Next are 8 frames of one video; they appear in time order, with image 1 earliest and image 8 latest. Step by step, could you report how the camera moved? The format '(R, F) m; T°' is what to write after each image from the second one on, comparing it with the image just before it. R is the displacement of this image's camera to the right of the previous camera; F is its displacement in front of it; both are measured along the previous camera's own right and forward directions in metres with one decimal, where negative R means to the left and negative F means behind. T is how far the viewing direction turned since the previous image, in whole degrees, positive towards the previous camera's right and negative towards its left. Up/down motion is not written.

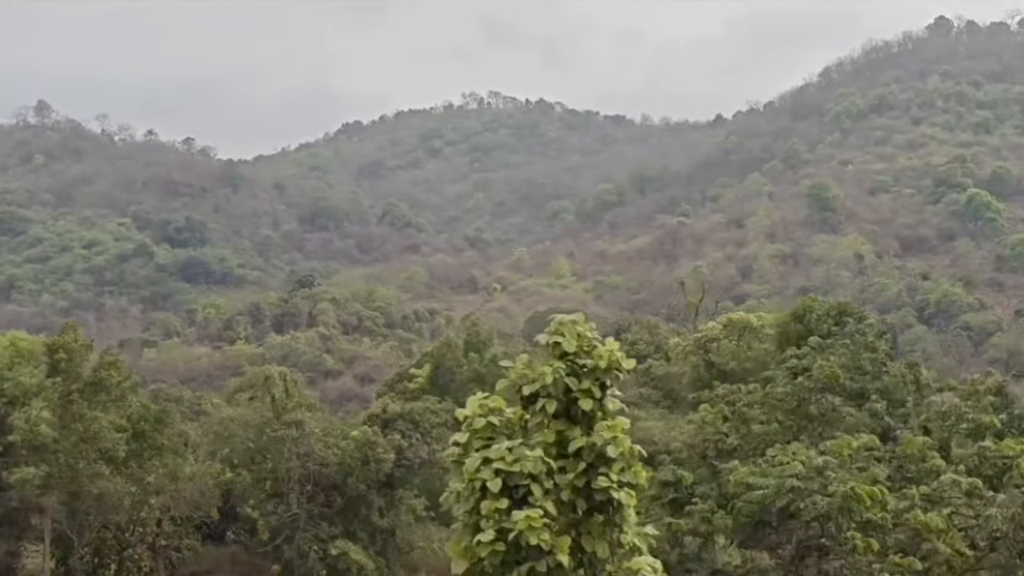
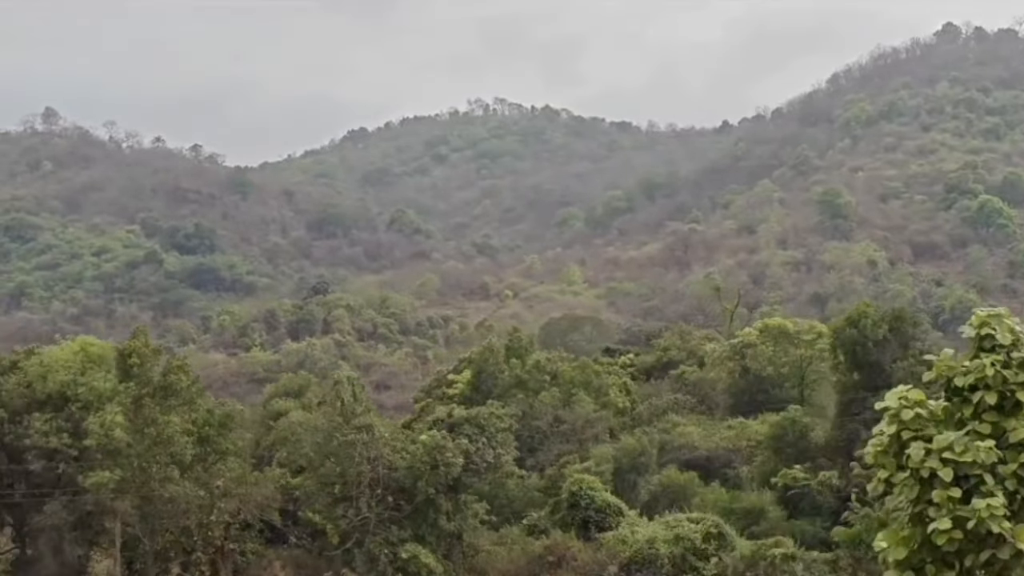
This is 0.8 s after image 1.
(-0.7, -0.1) m; 0°
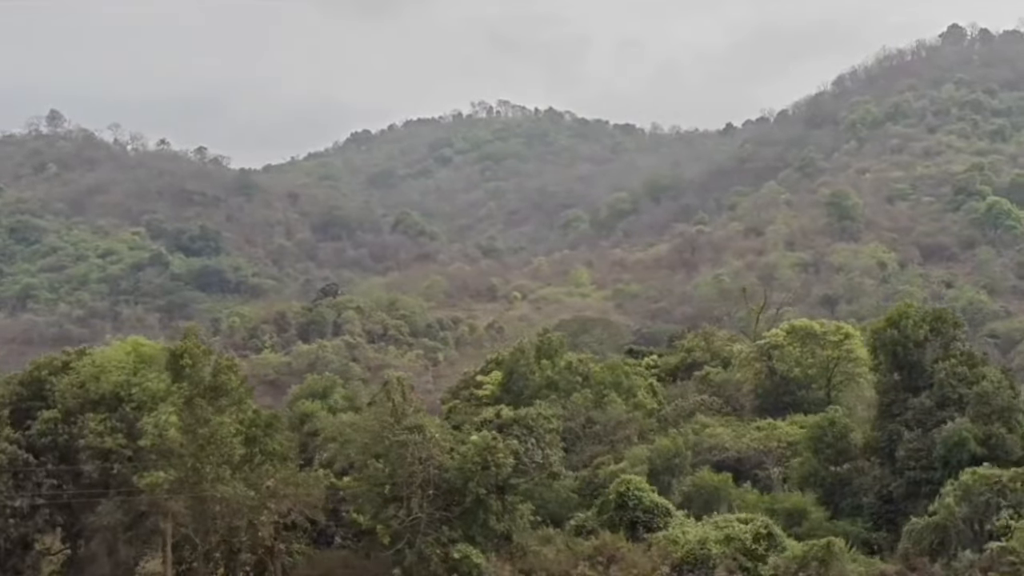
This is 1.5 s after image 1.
(-0.5, 0.0) m; 0°
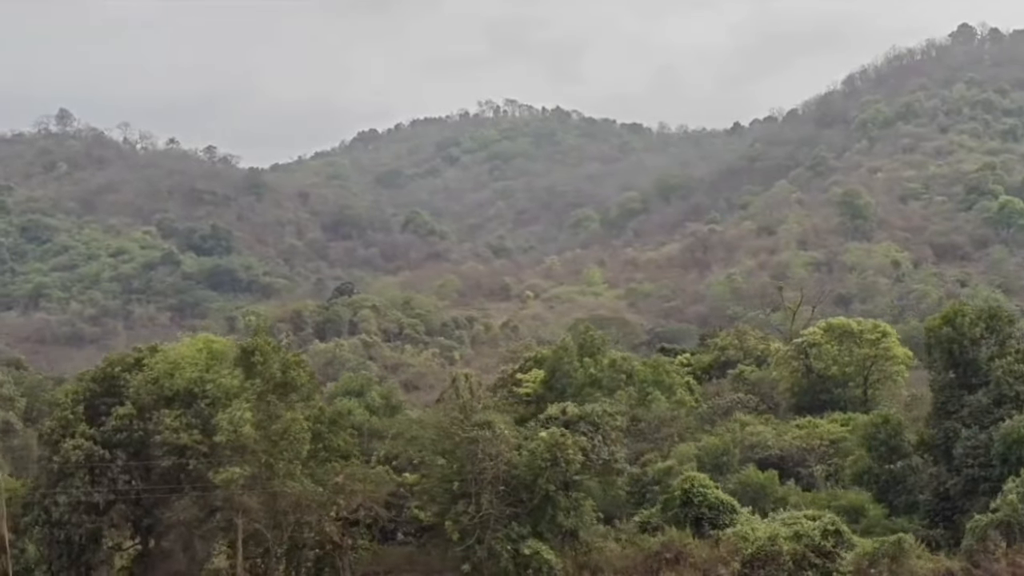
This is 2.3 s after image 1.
(-0.7, 0.0) m; 0°
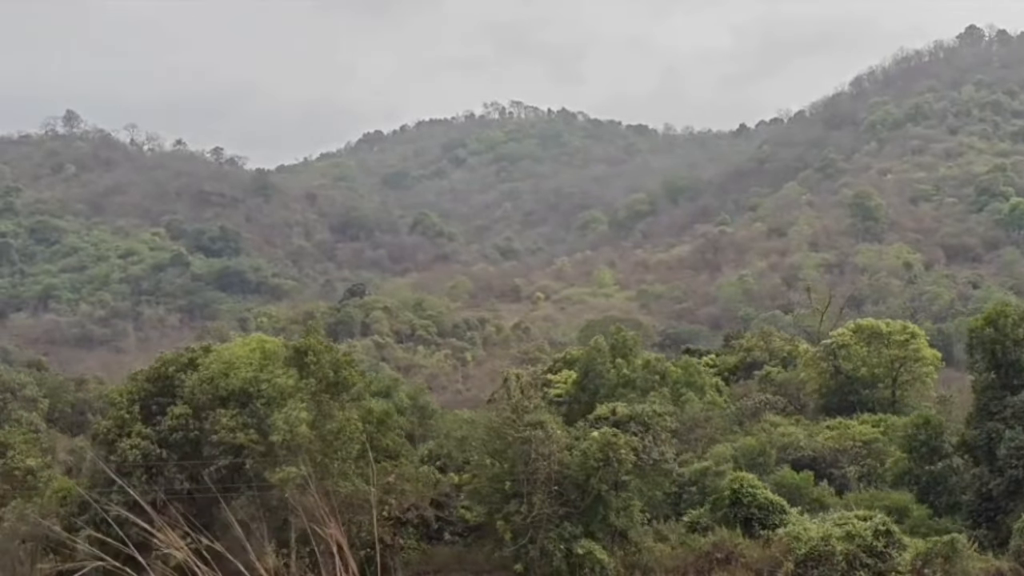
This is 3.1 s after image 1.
(-0.5, 0.0) m; 0°
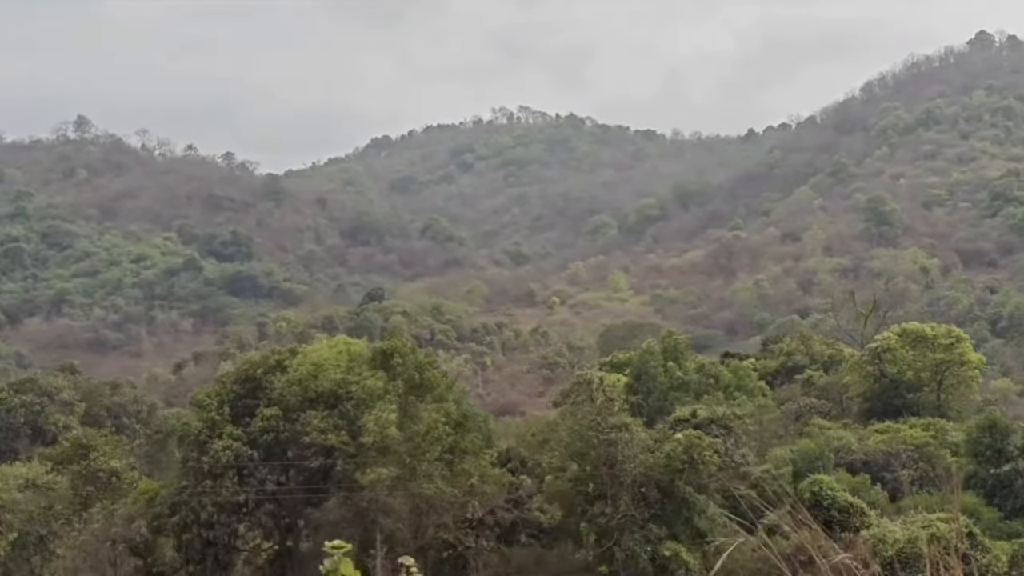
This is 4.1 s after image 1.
(-0.8, 0.0) m; 0°
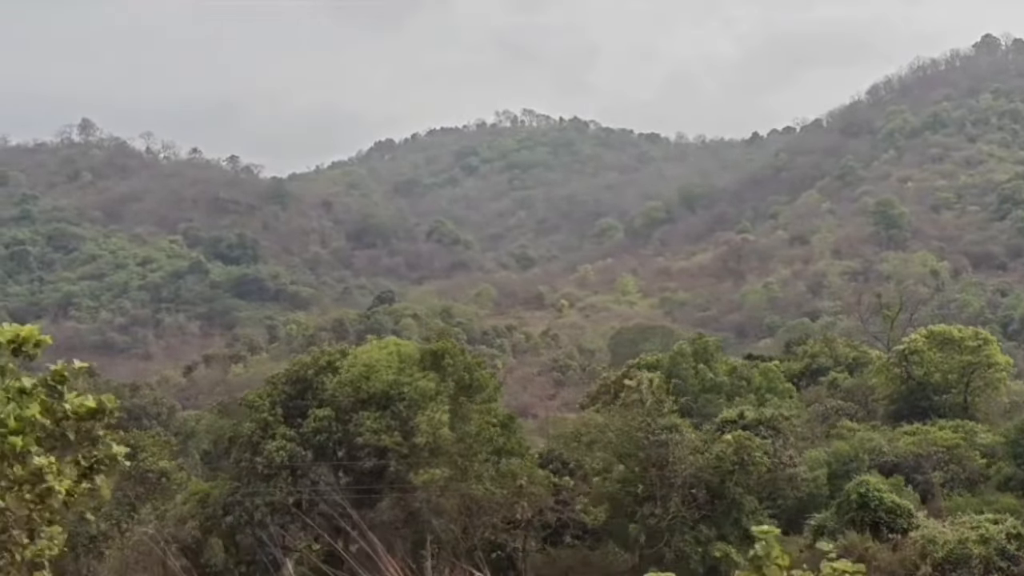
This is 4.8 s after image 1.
(-0.5, 0.0) m; 0°
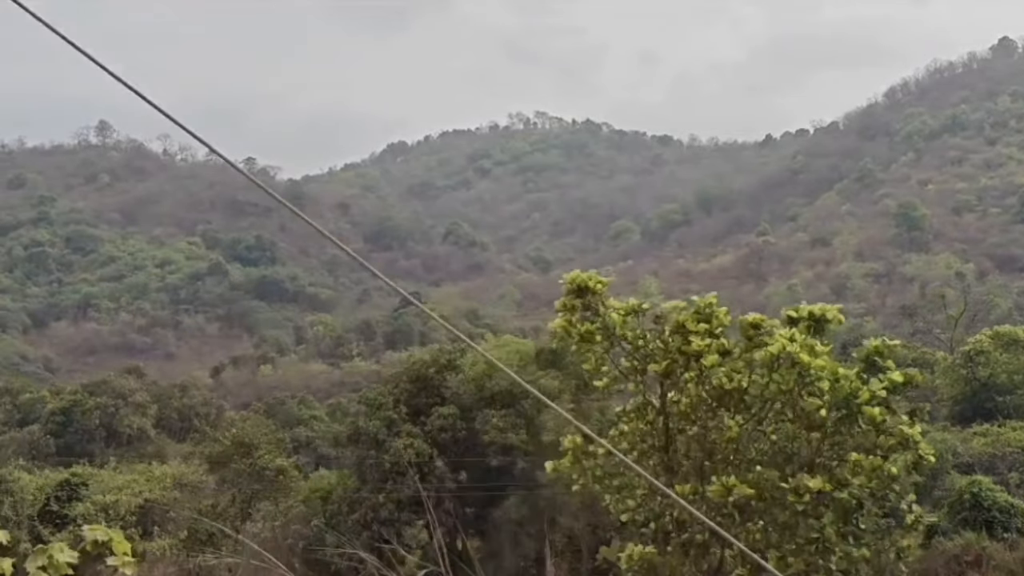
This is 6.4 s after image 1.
(-1.2, 0.0) m; 0°
